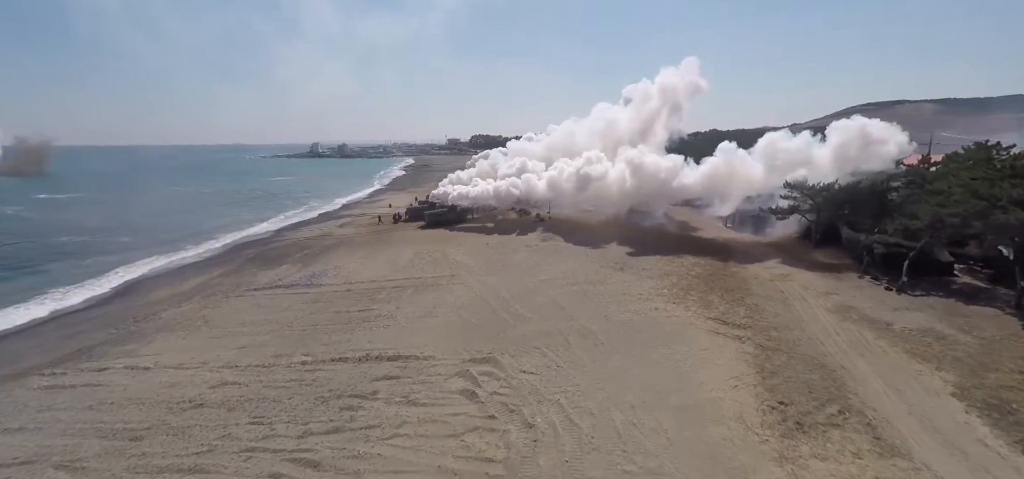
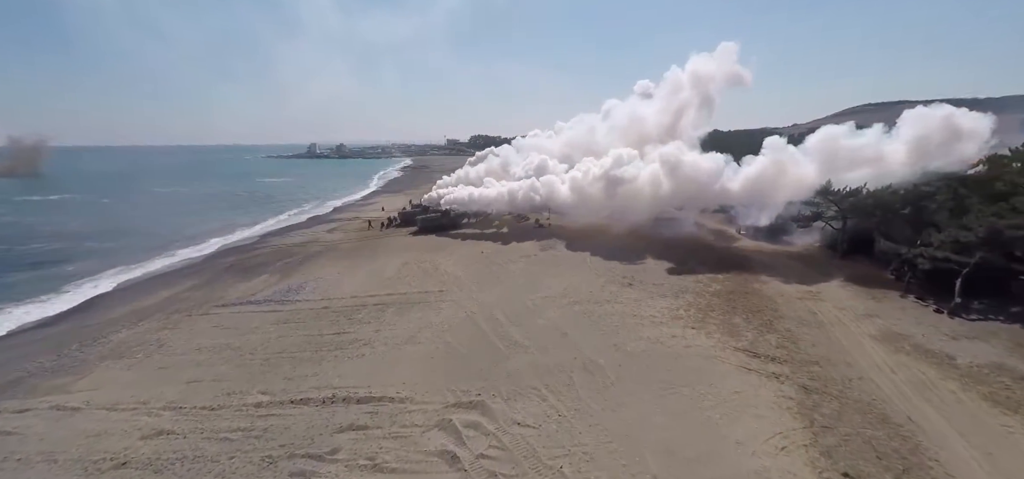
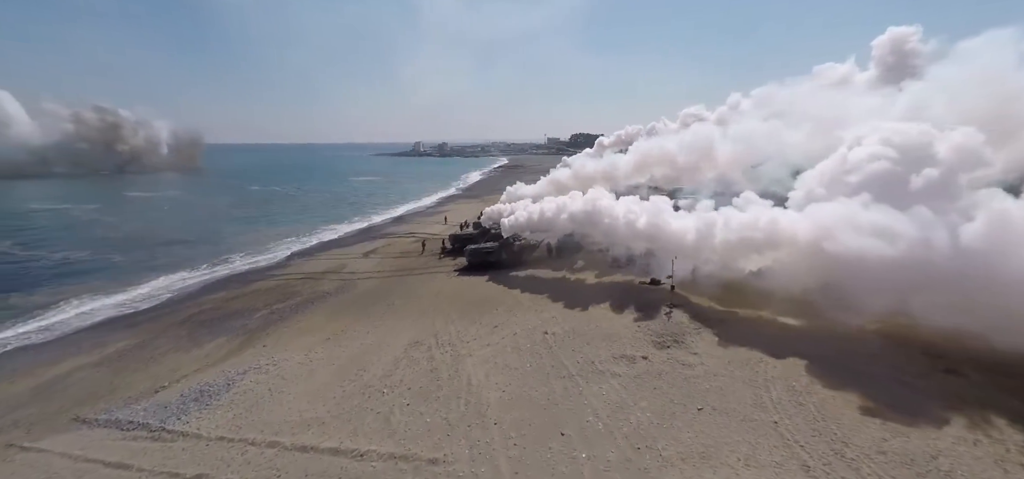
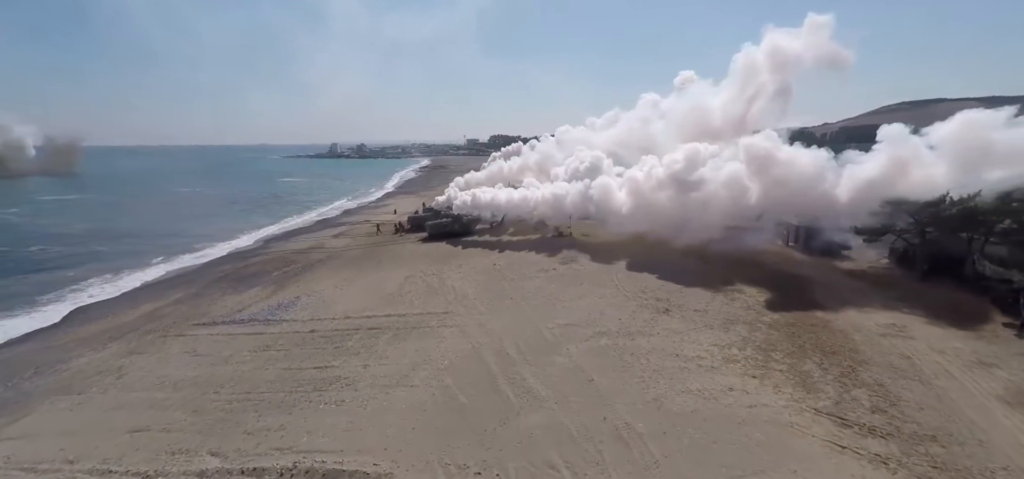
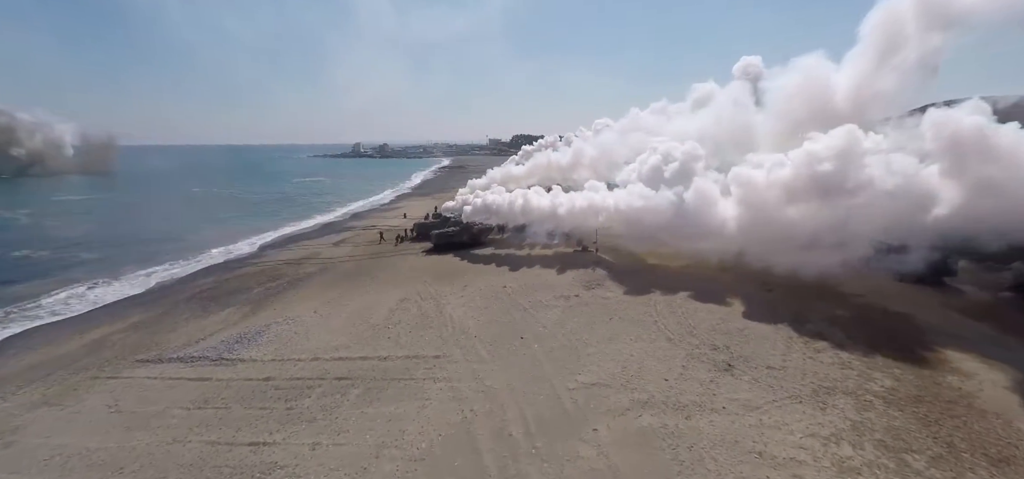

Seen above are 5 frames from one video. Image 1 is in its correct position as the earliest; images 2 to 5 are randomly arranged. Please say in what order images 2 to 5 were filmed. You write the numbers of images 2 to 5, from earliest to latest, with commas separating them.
2, 4, 5, 3
